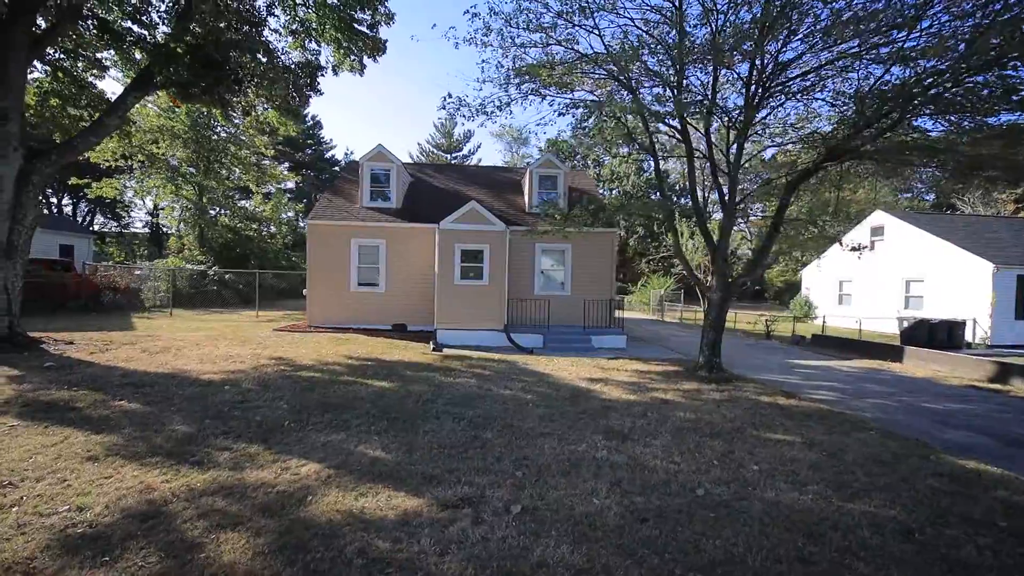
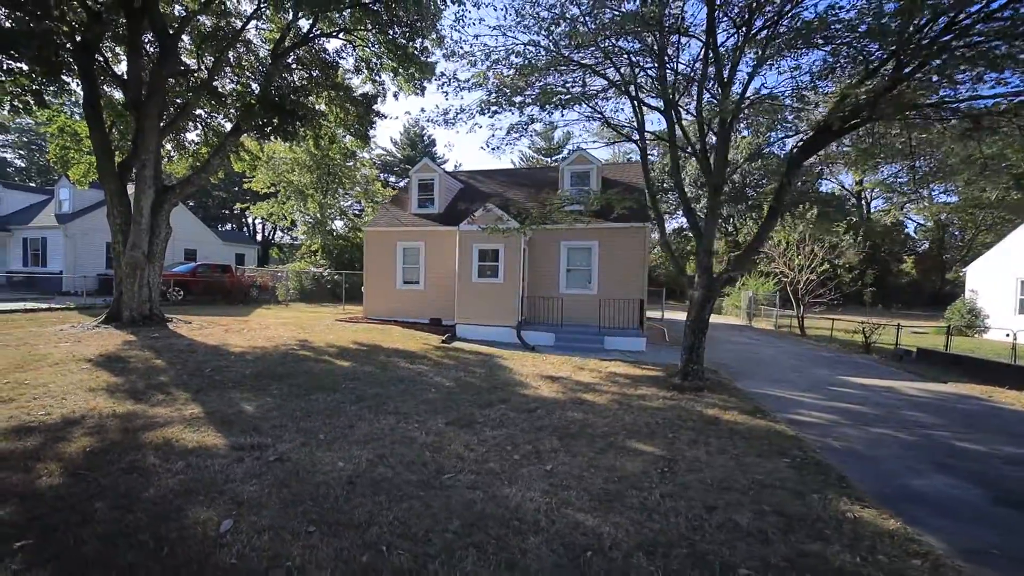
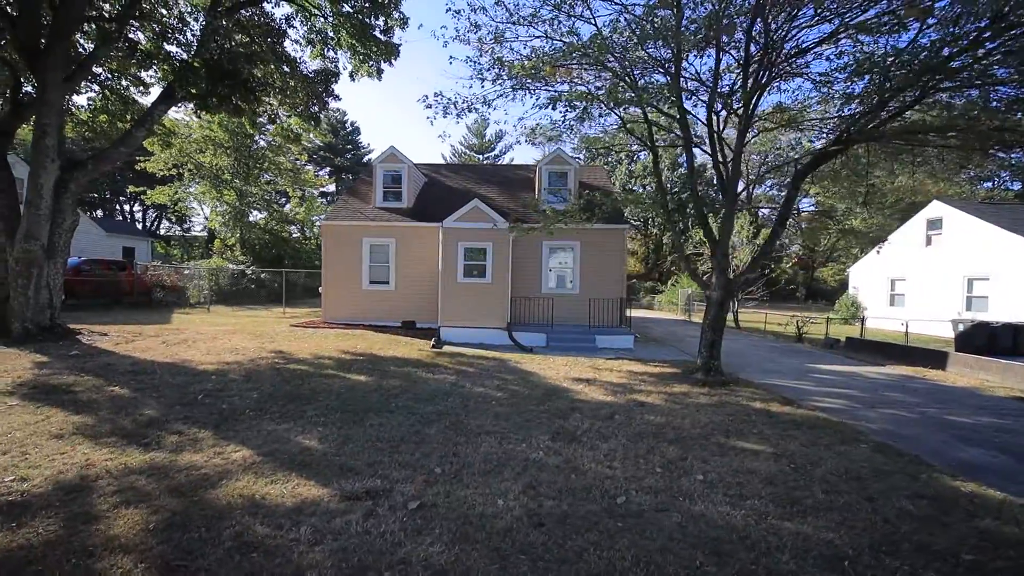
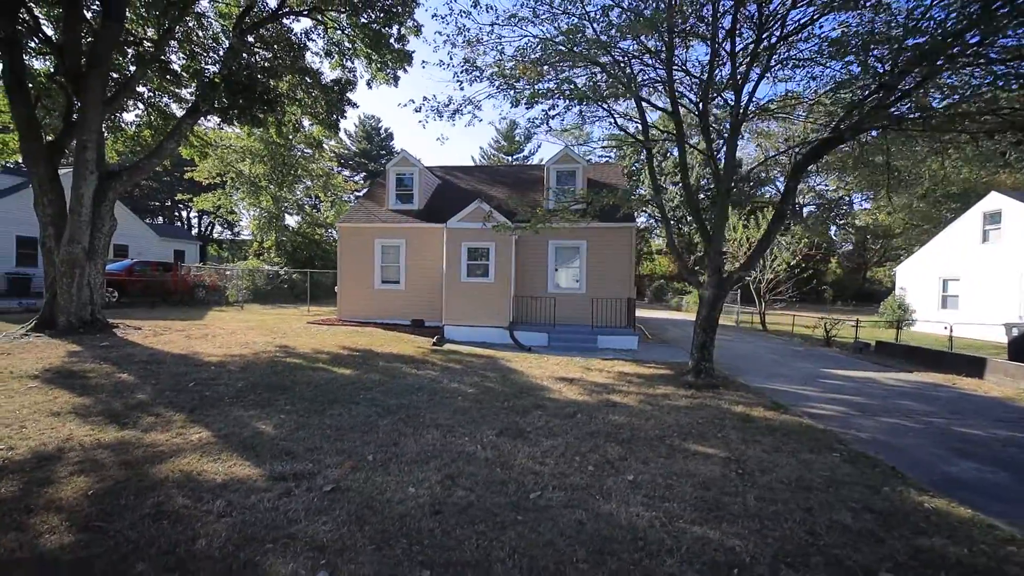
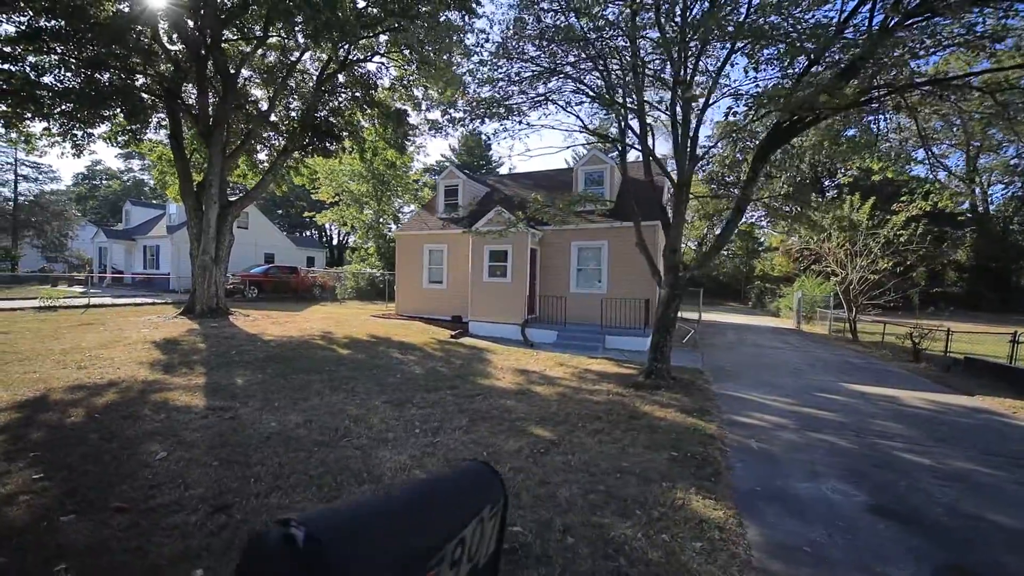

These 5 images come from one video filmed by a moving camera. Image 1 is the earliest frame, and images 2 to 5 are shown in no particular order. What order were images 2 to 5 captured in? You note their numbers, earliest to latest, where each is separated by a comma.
3, 4, 2, 5
